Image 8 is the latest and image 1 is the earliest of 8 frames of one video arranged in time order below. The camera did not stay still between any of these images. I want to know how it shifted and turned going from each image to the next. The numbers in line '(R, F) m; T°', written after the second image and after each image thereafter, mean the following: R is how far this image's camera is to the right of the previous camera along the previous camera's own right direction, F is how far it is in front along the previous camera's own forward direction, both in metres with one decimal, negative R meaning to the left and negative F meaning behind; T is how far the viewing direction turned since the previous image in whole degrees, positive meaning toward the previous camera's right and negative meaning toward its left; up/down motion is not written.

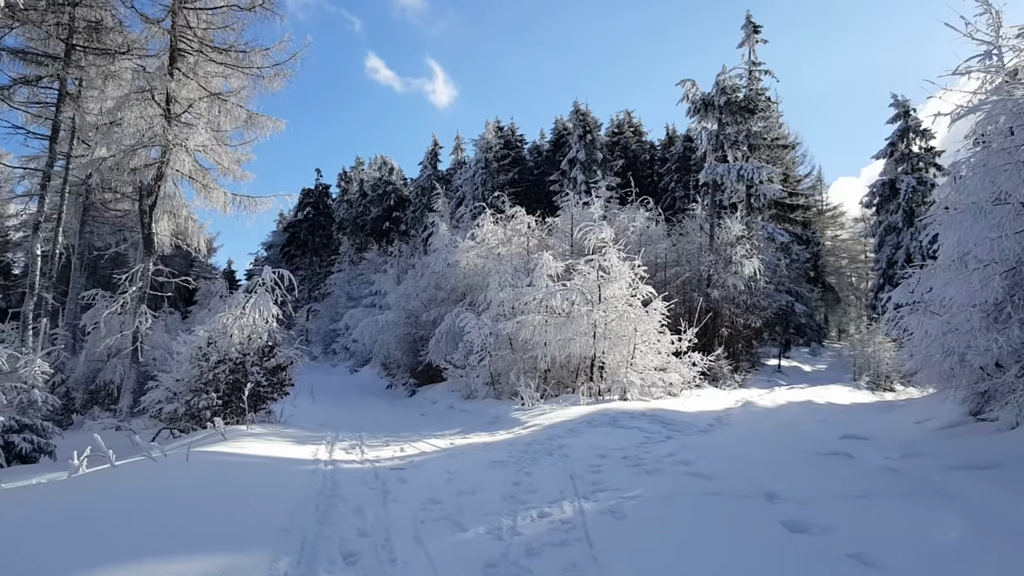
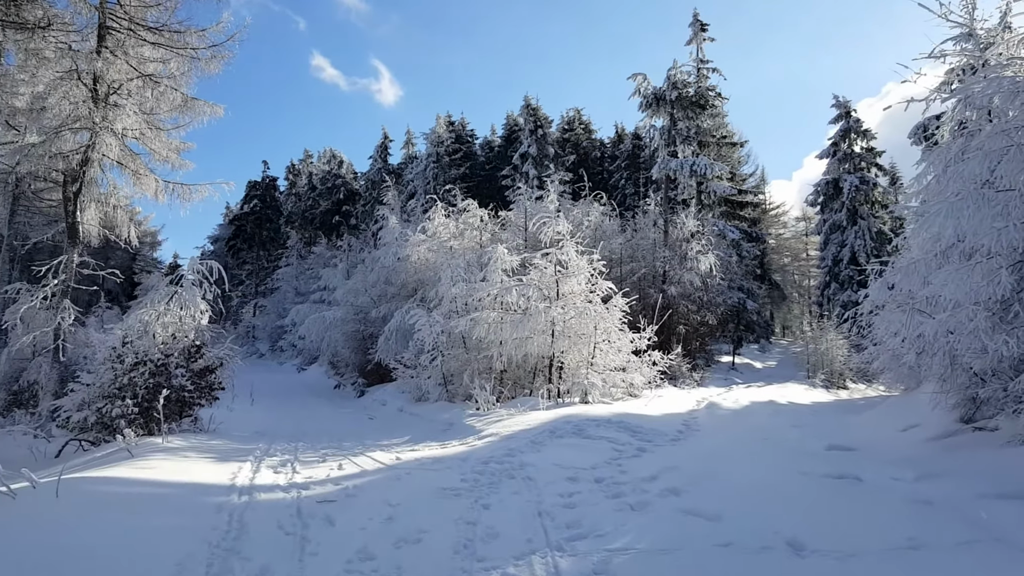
(0.0, +0.8) m; +3°
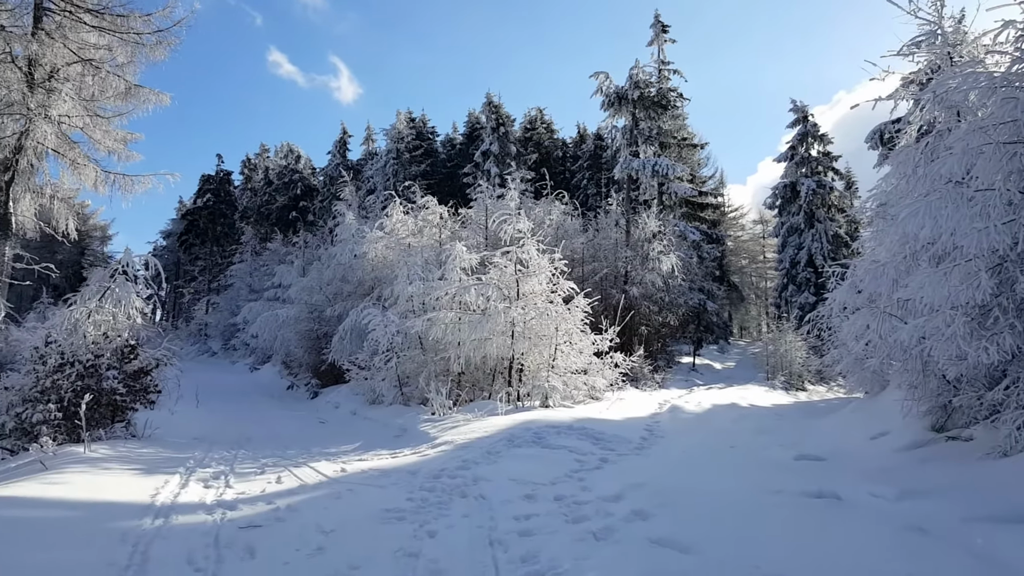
(0.0, +0.4) m; +3°
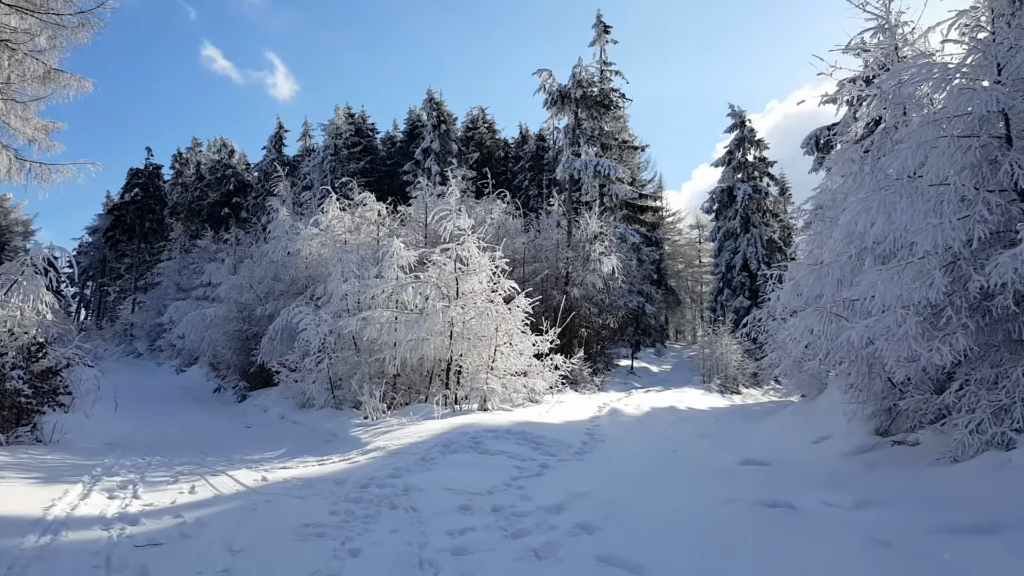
(0.0, +0.3) m; +4°
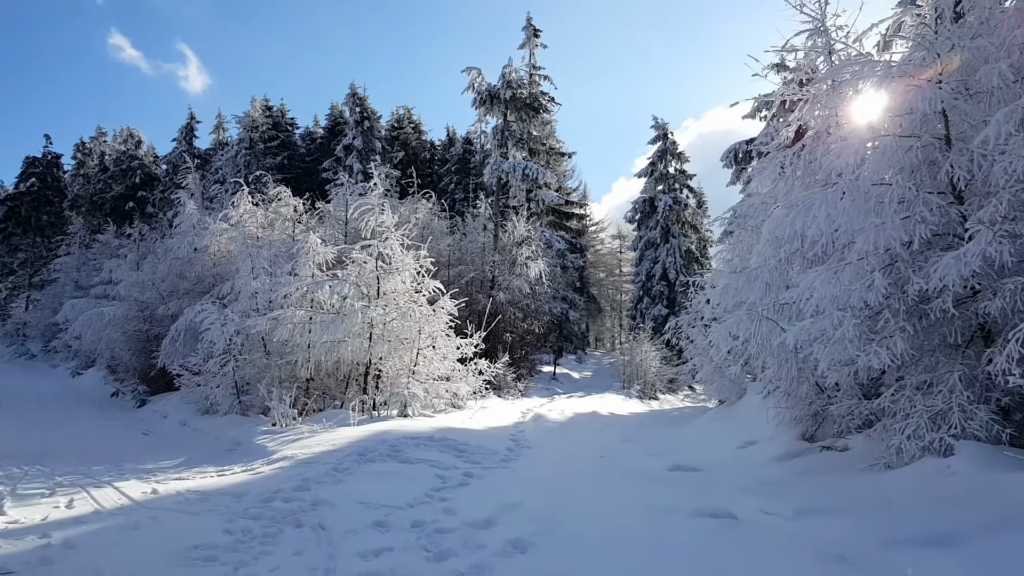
(0.0, +0.4) m; +6°
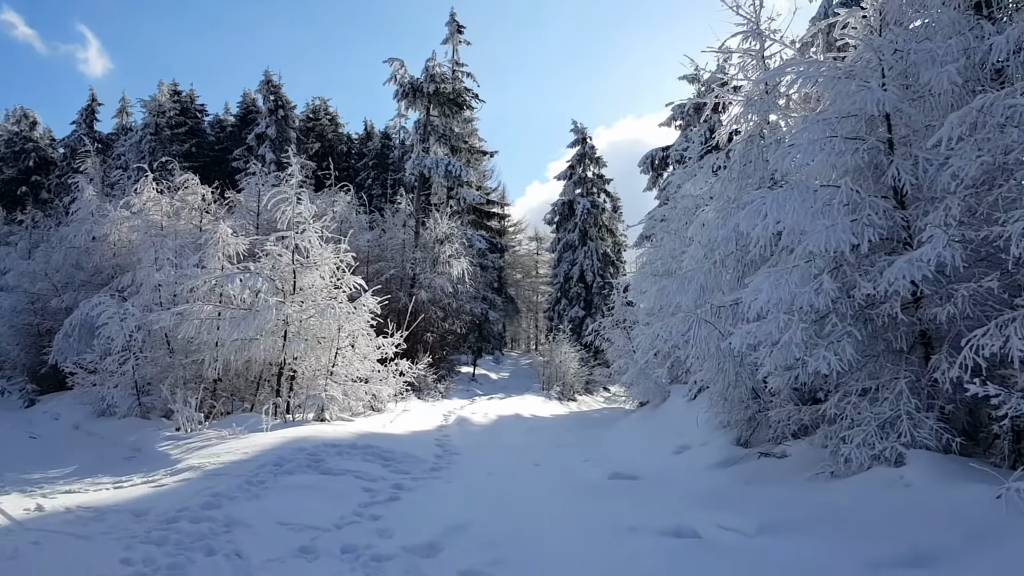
(-0.1, +0.4) m; +6°
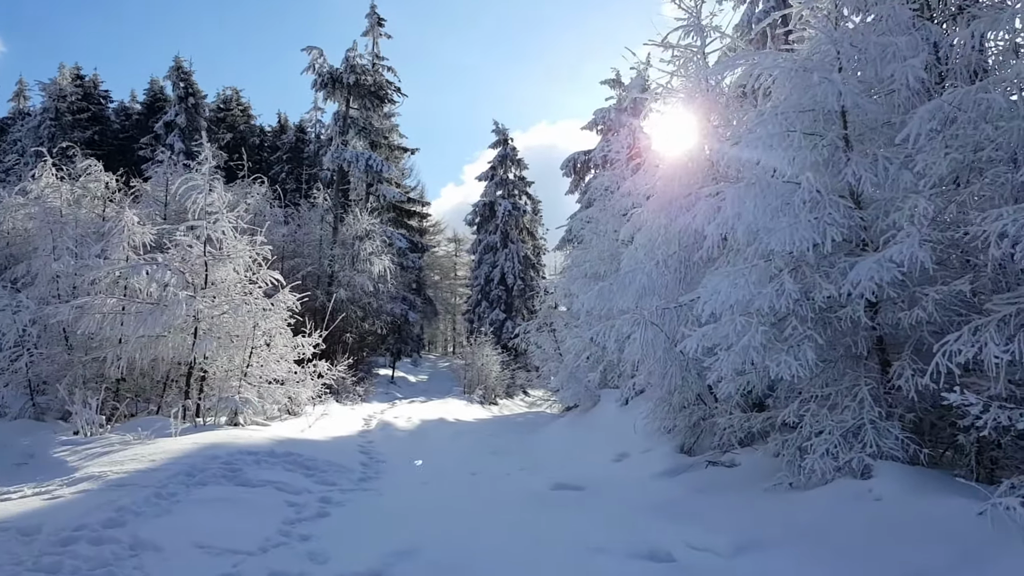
(-0.2, +0.4) m; +6°
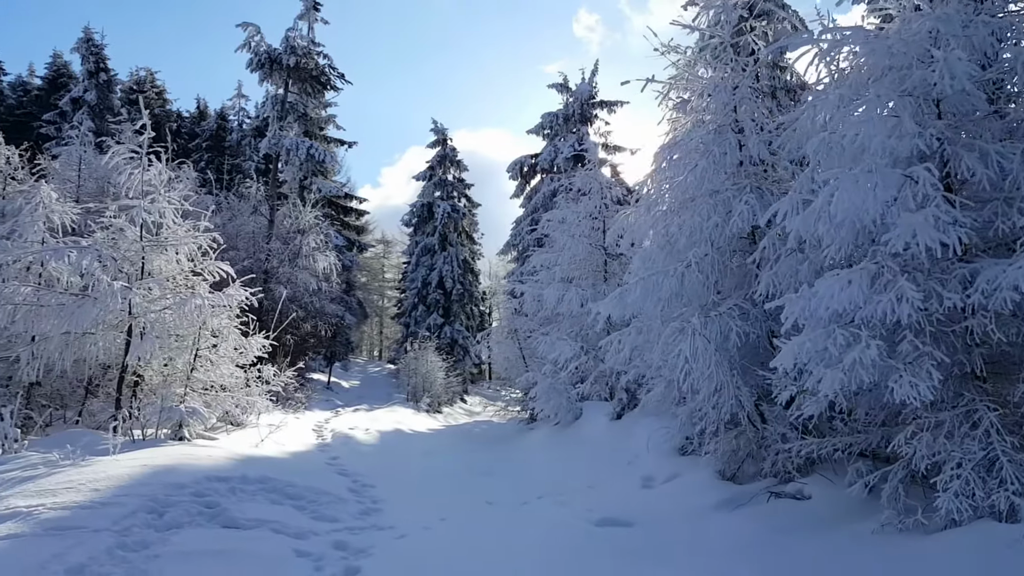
(-0.7, +0.9) m; +6°
